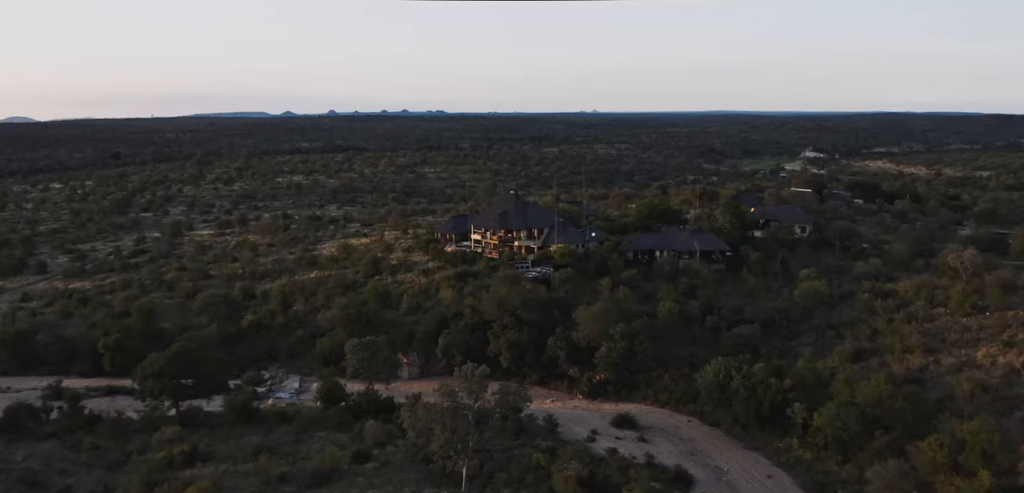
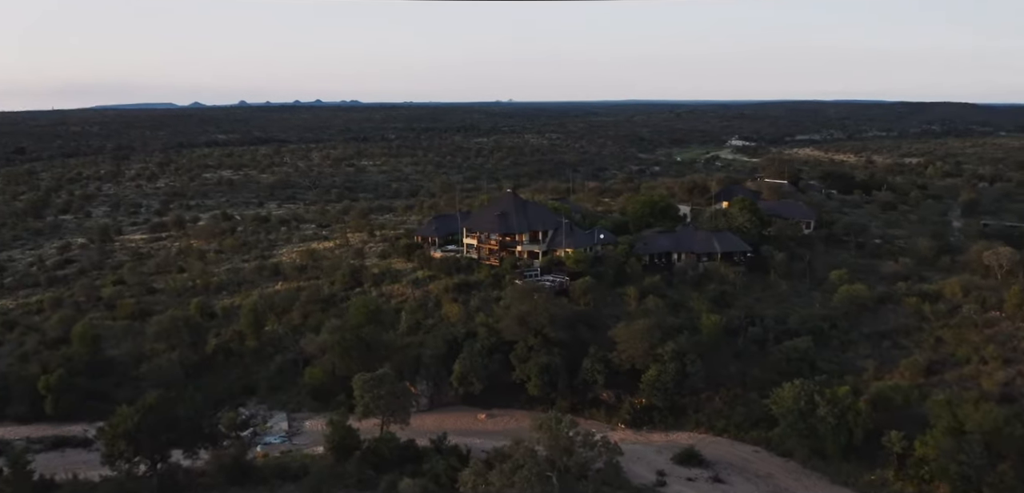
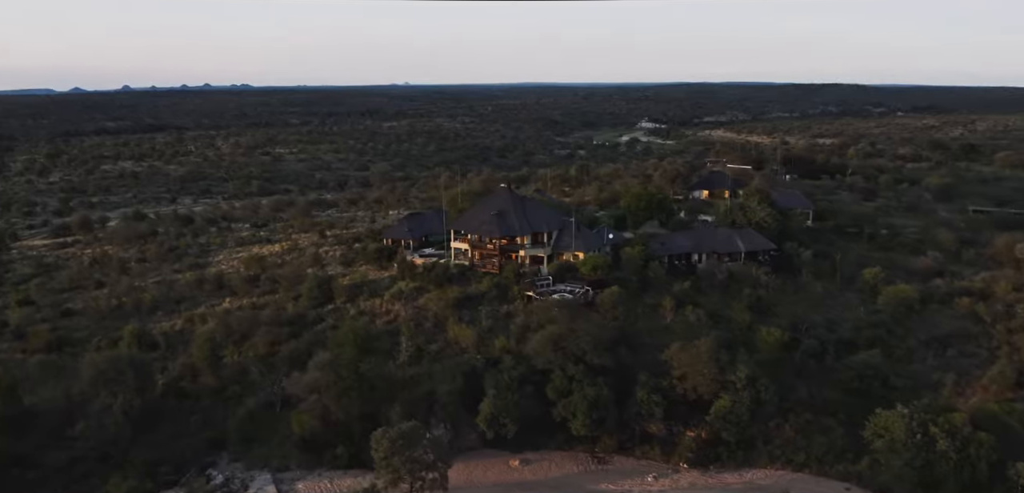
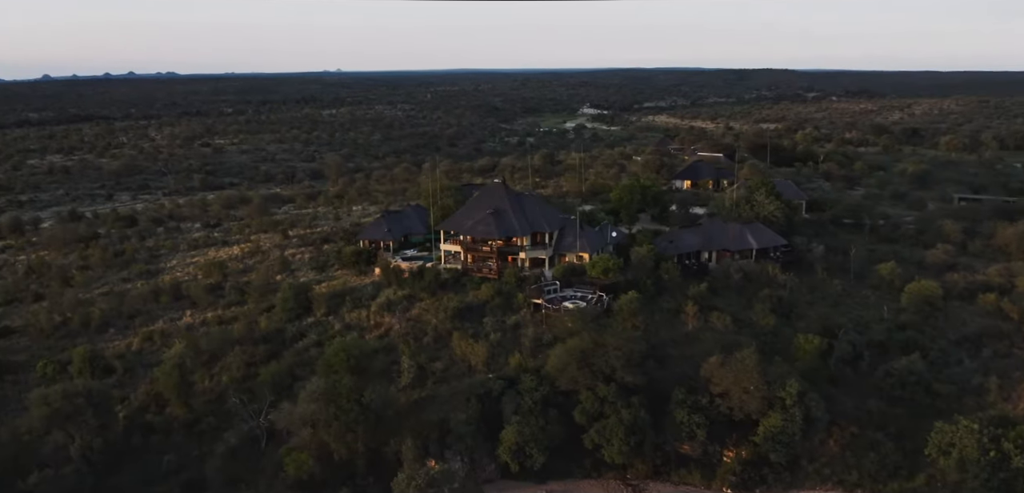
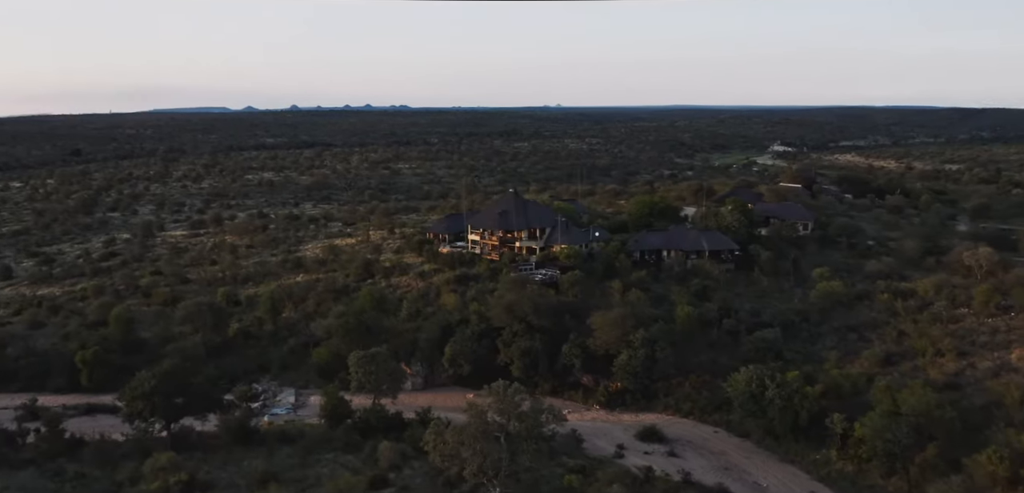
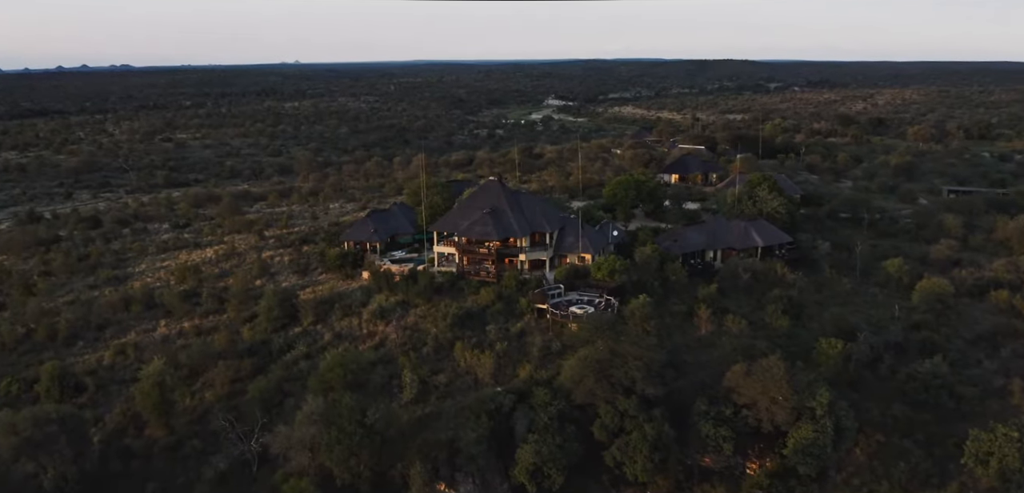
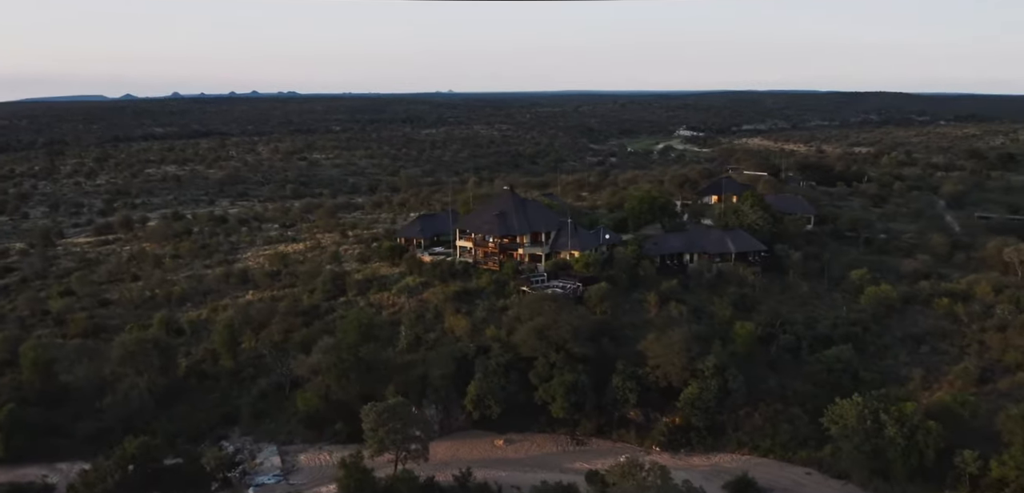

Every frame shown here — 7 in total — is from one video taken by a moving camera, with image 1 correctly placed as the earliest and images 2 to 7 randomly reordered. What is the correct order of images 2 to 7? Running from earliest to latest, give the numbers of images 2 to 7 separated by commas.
5, 2, 7, 3, 4, 6
